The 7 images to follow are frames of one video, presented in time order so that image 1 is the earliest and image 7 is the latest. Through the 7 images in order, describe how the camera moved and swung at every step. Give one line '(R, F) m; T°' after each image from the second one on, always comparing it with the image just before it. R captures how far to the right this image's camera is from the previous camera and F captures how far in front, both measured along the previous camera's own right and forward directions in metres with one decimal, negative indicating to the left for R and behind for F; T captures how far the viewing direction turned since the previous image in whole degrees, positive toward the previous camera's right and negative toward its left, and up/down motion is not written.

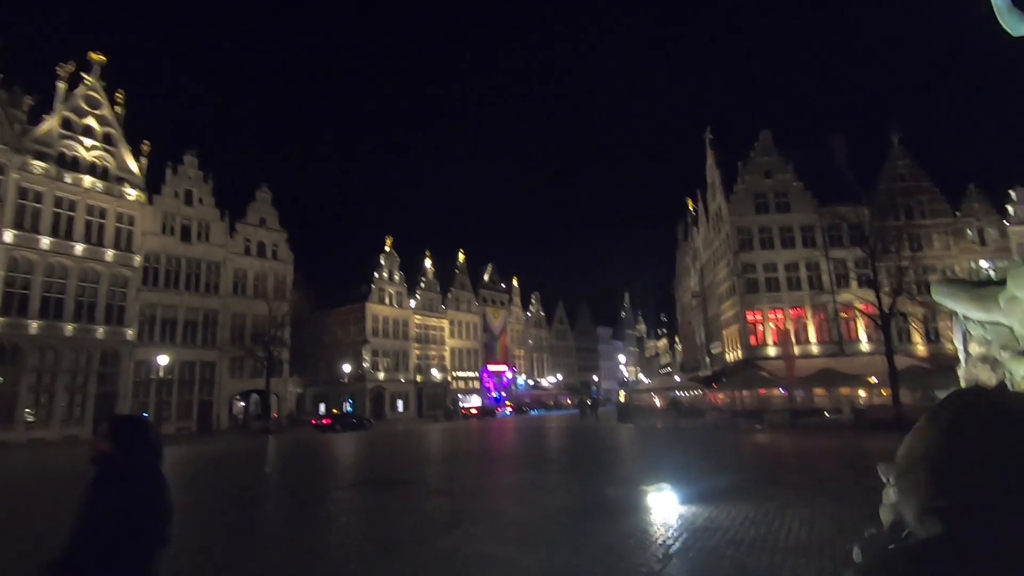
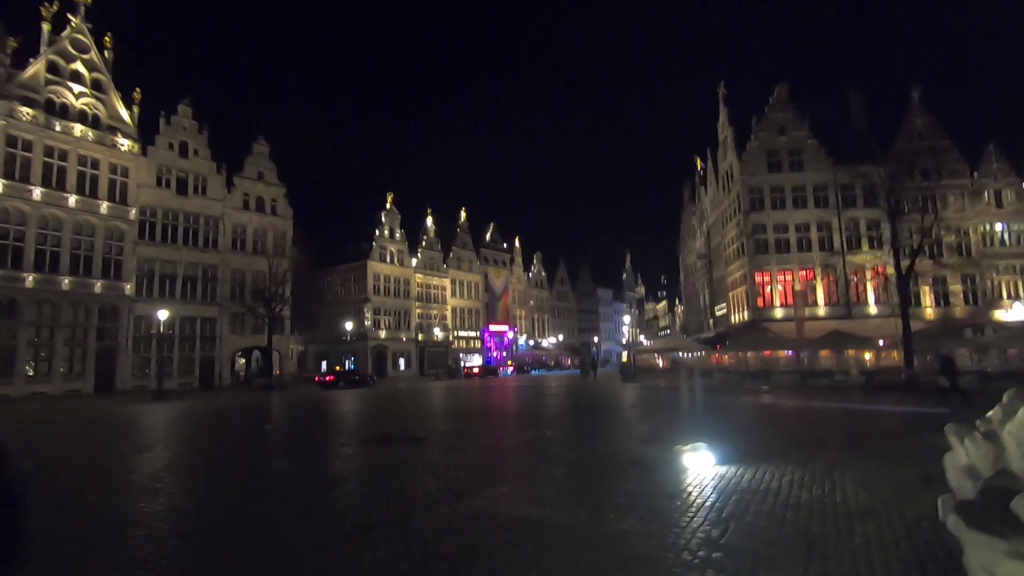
(-0.4, +0.8) m; 0°
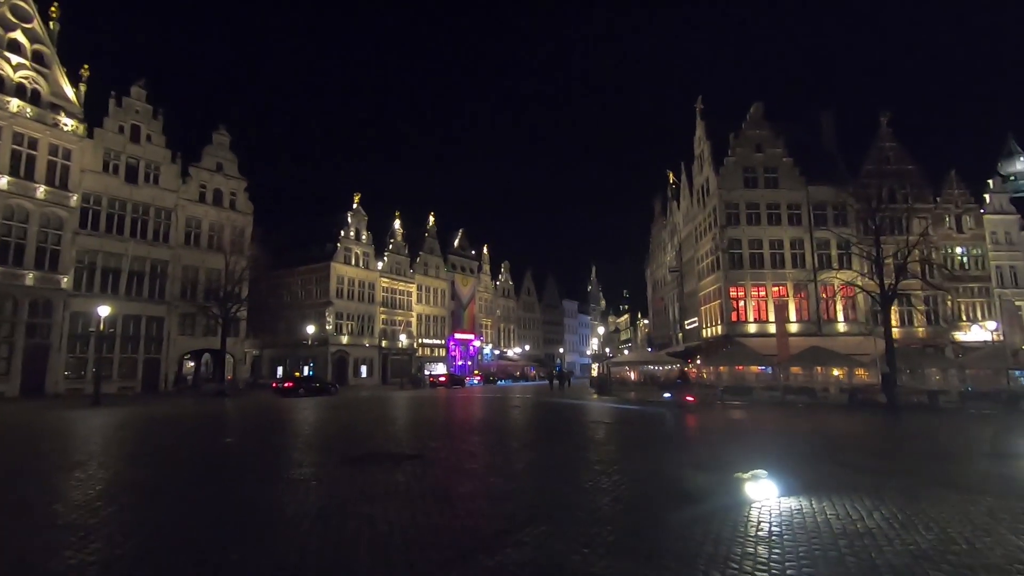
(-0.9, +1.7) m; +4°
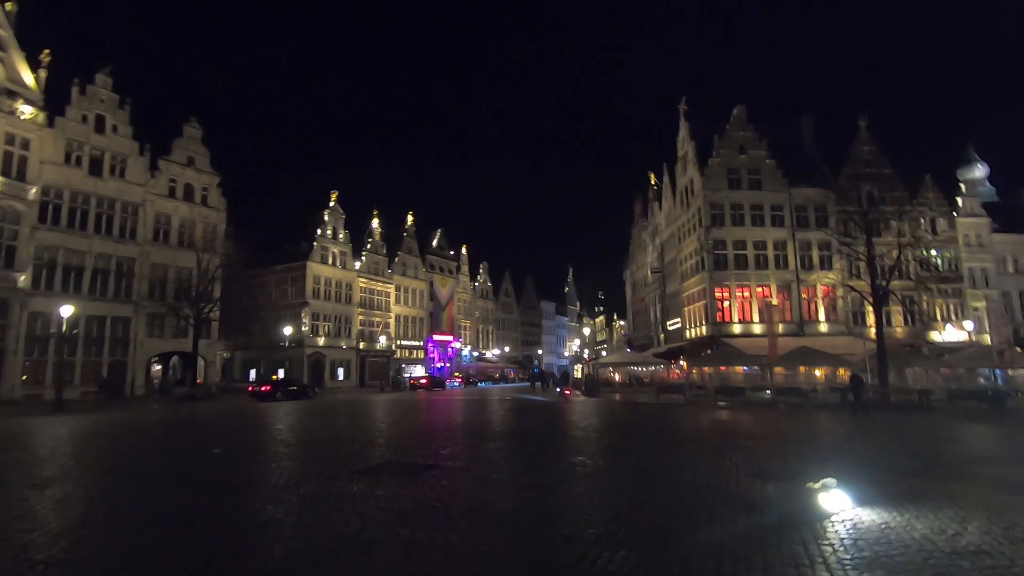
(-0.8, +0.9) m; +3°
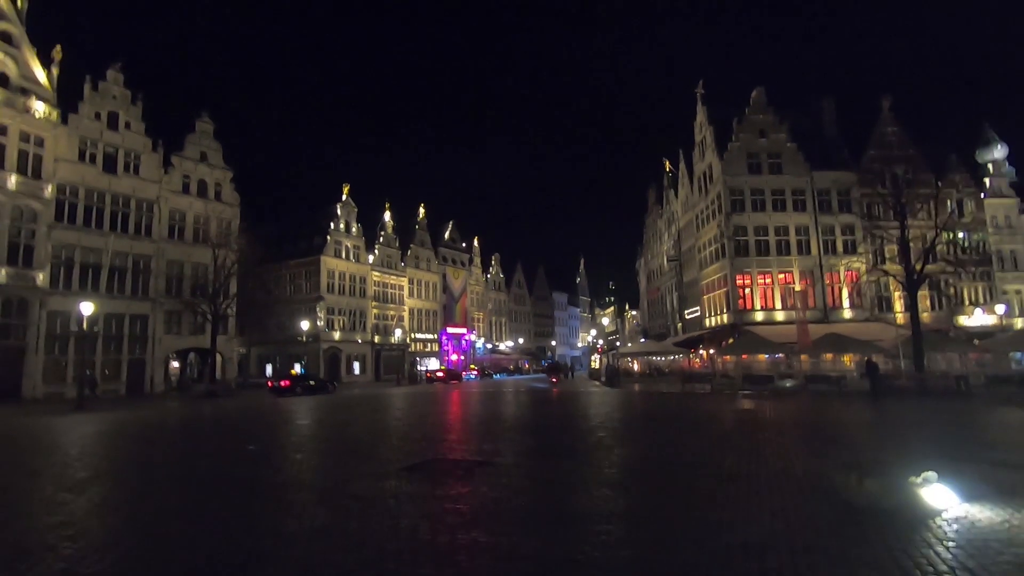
(-0.7, +0.6) m; -1°
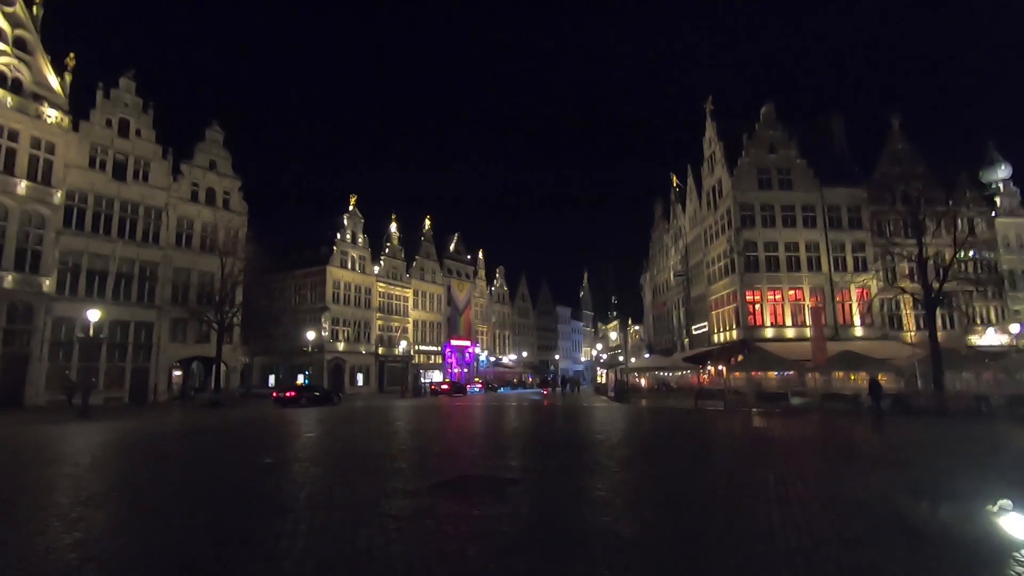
(-0.5, +0.4) m; 0°
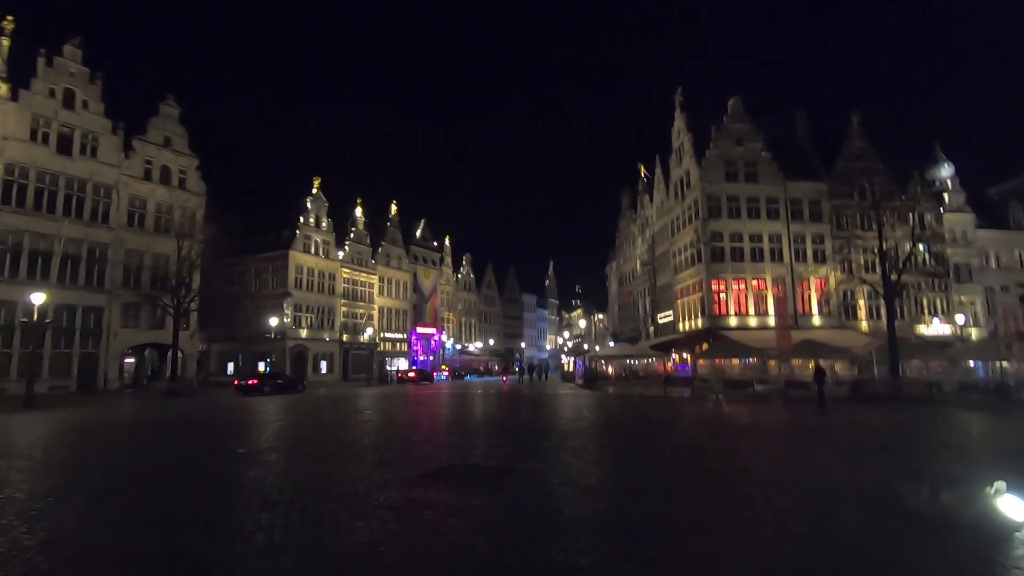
(-0.4, +0.4) m; +3°
